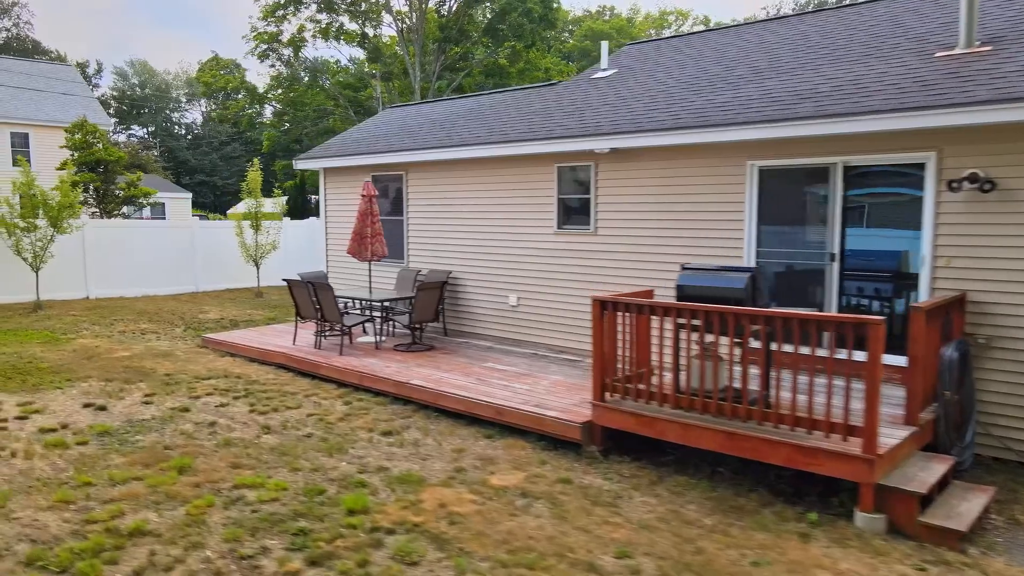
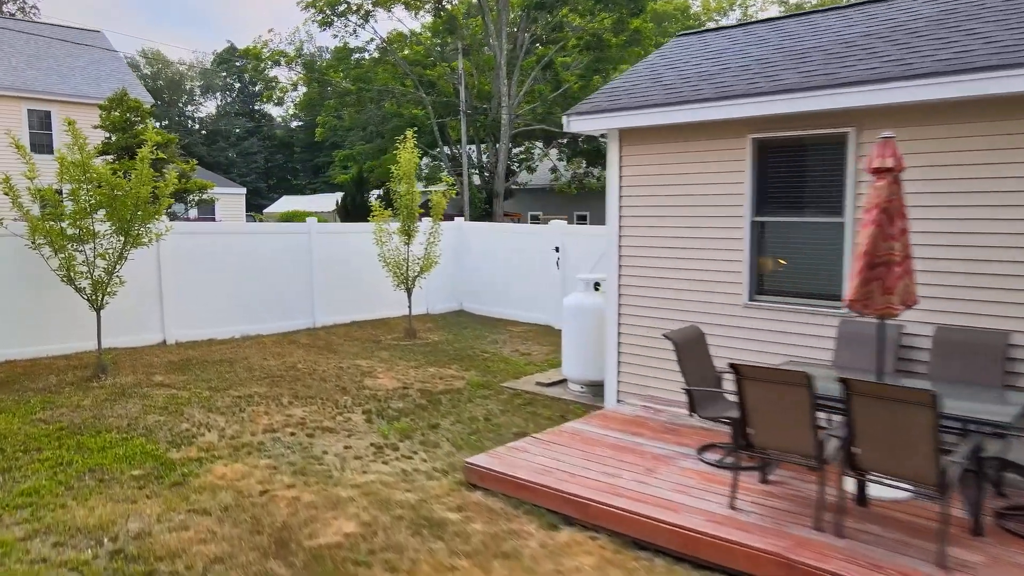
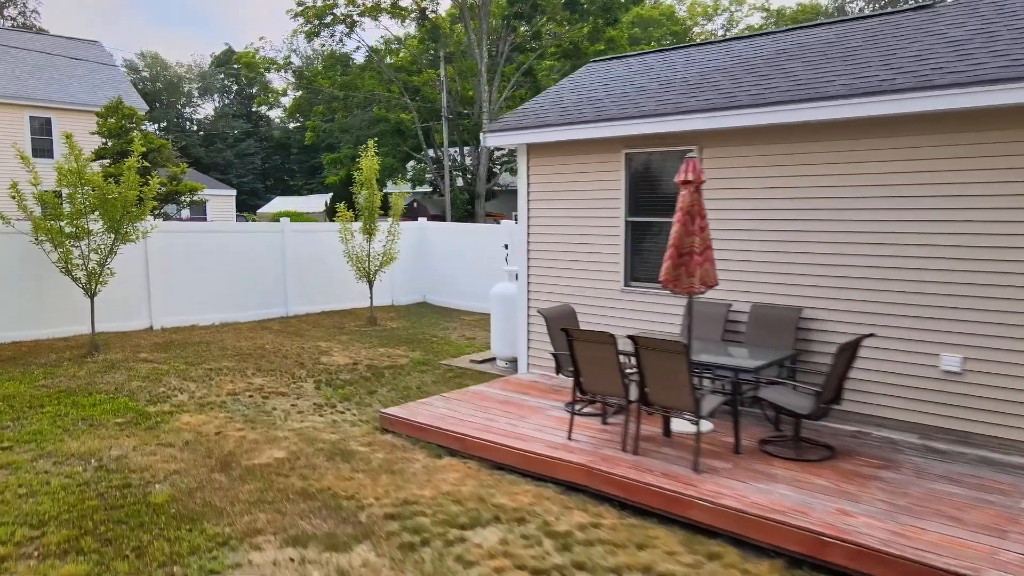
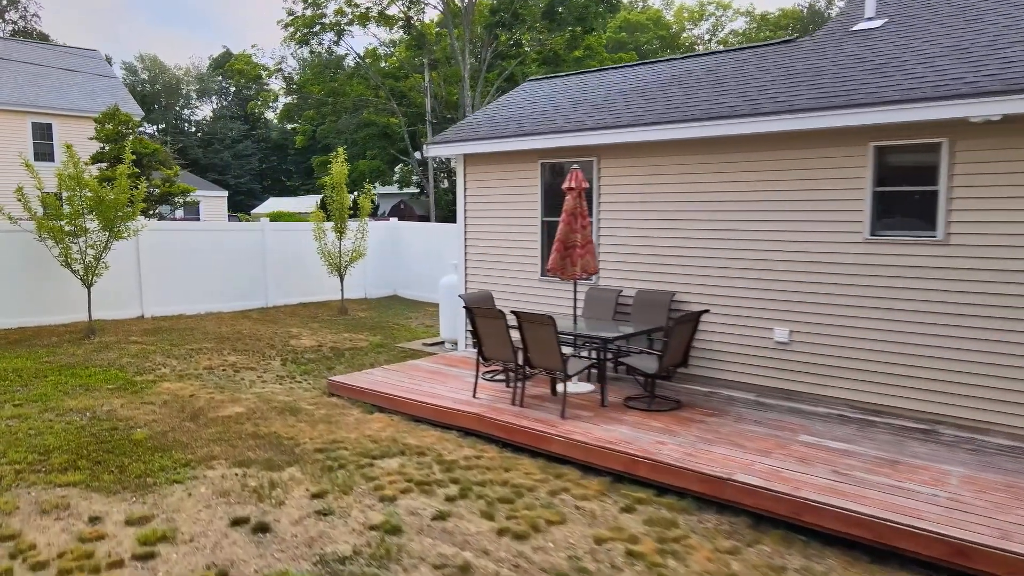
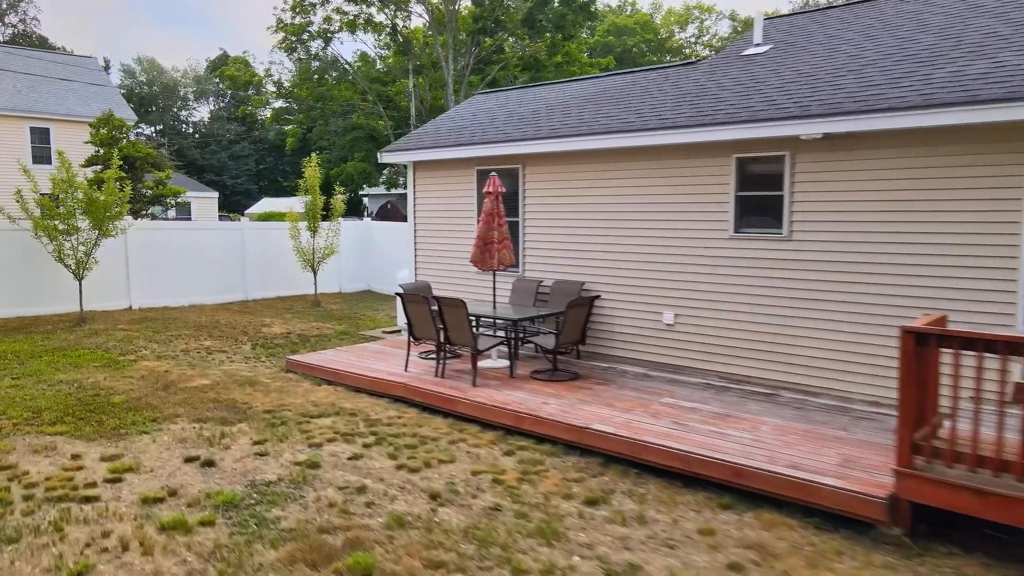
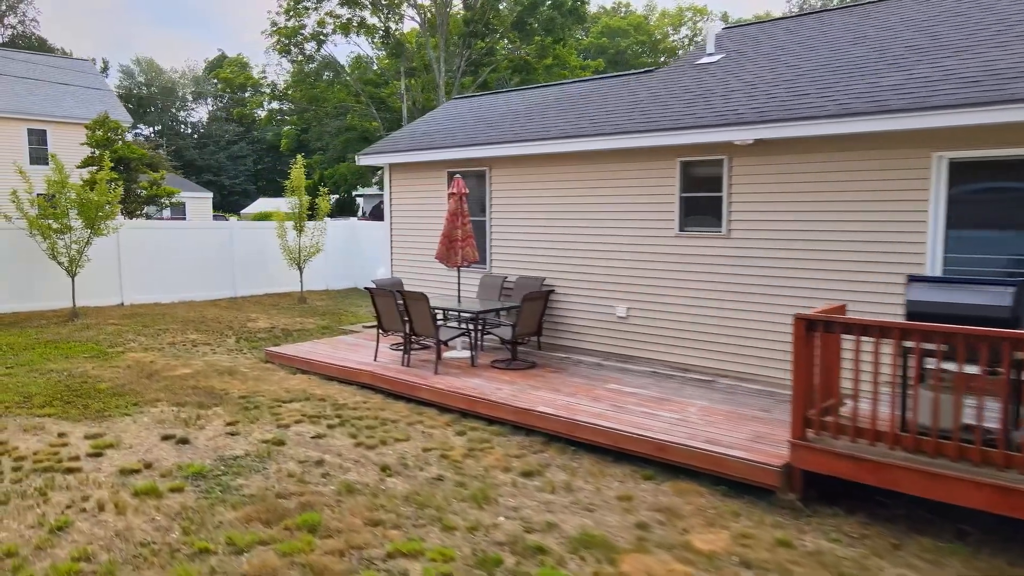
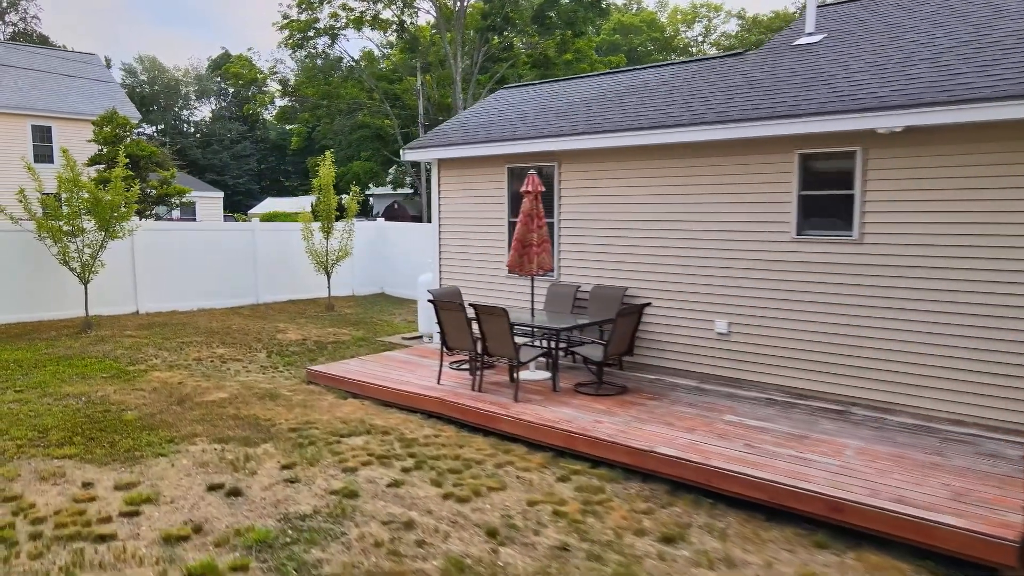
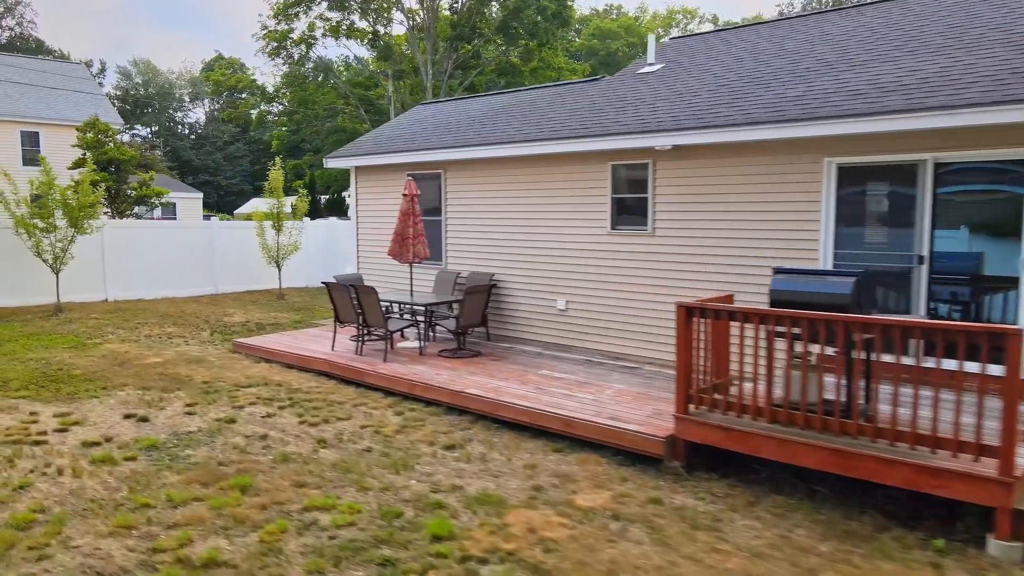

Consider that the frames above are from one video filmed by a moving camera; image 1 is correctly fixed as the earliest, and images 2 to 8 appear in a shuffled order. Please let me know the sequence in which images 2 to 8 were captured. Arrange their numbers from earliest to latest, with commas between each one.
8, 6, 5, 7, 4, 3, 2
